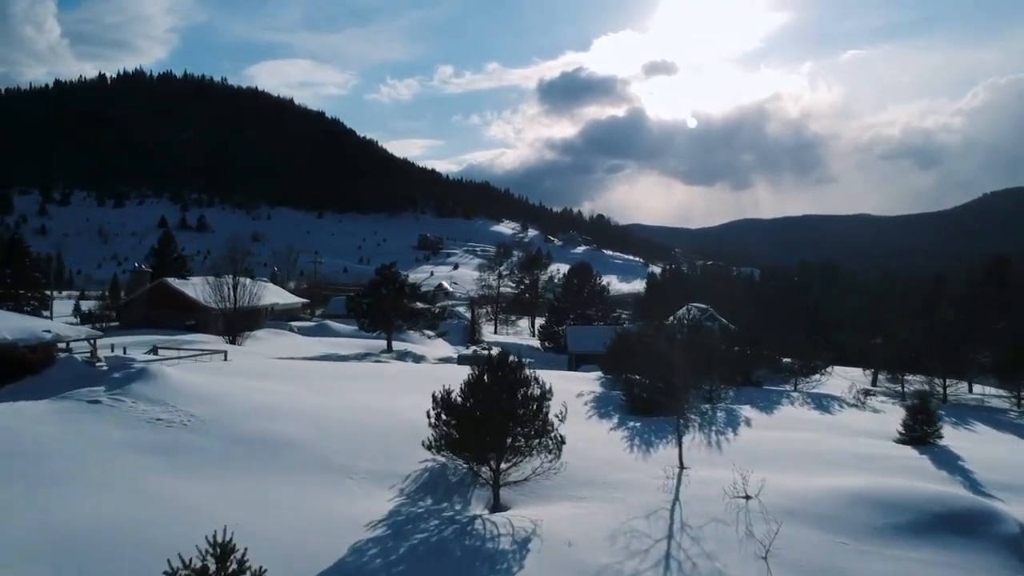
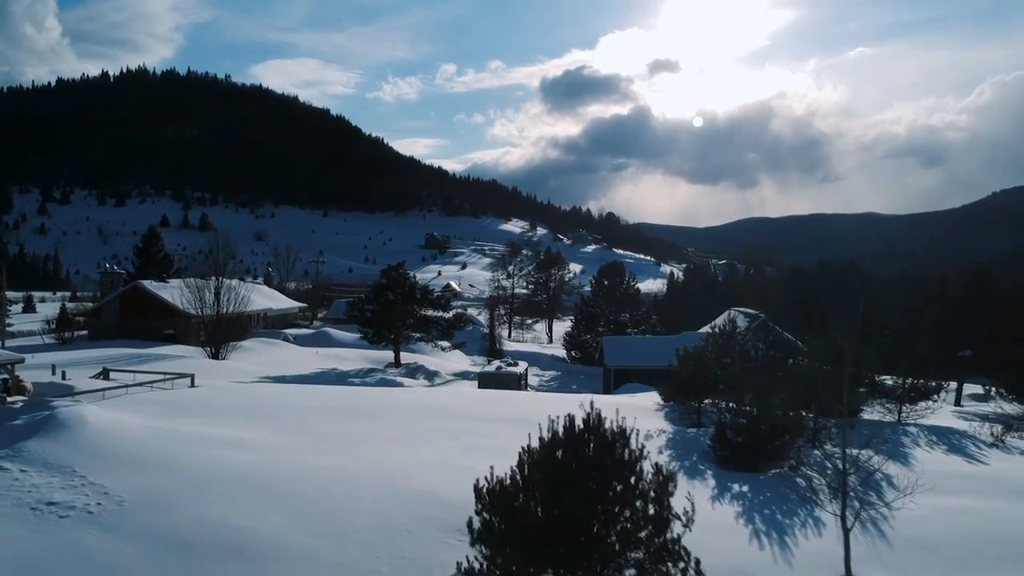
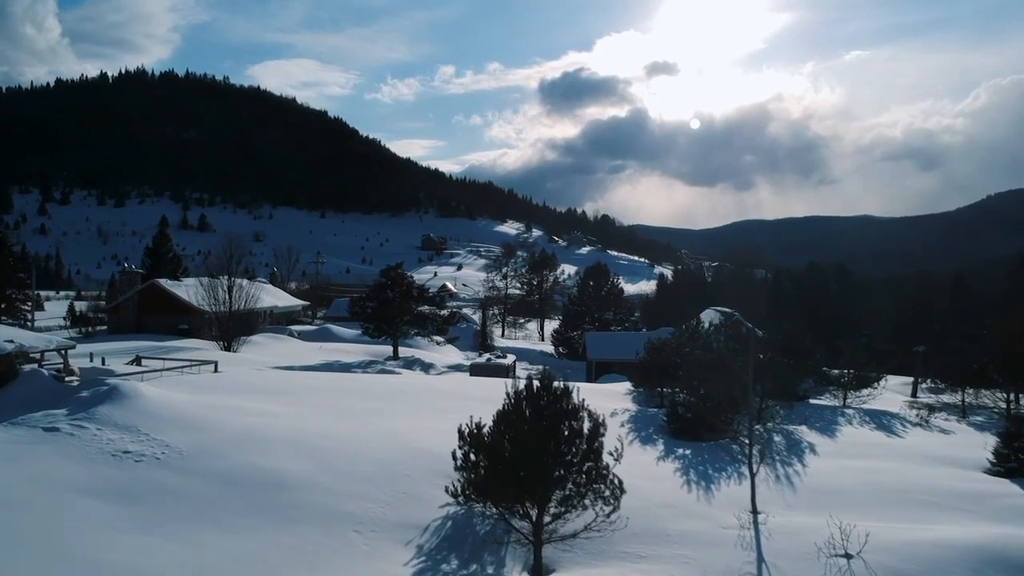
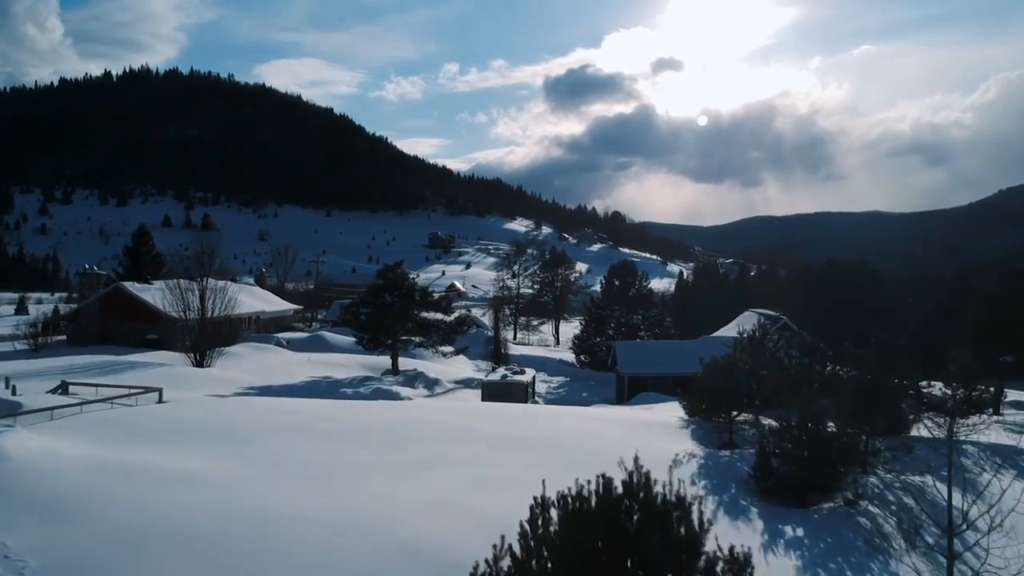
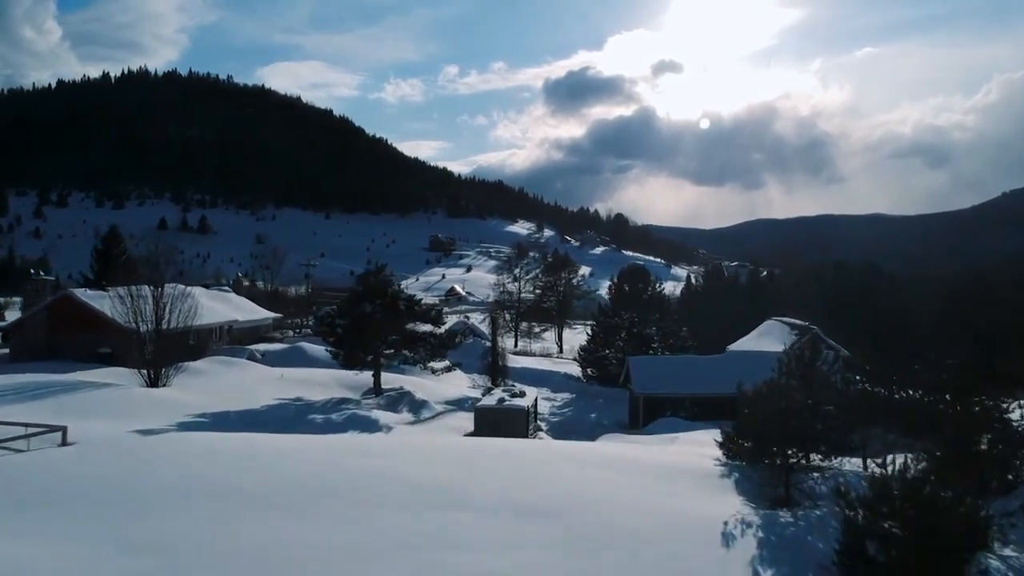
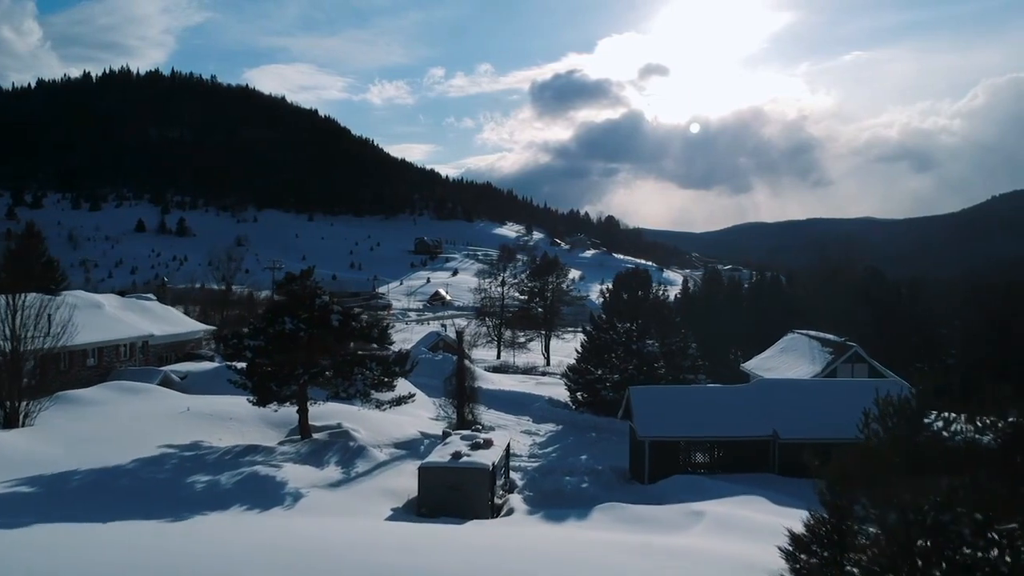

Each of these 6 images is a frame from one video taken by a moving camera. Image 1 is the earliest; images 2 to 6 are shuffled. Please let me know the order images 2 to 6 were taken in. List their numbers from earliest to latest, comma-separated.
3, 2, 4, 5, 6
